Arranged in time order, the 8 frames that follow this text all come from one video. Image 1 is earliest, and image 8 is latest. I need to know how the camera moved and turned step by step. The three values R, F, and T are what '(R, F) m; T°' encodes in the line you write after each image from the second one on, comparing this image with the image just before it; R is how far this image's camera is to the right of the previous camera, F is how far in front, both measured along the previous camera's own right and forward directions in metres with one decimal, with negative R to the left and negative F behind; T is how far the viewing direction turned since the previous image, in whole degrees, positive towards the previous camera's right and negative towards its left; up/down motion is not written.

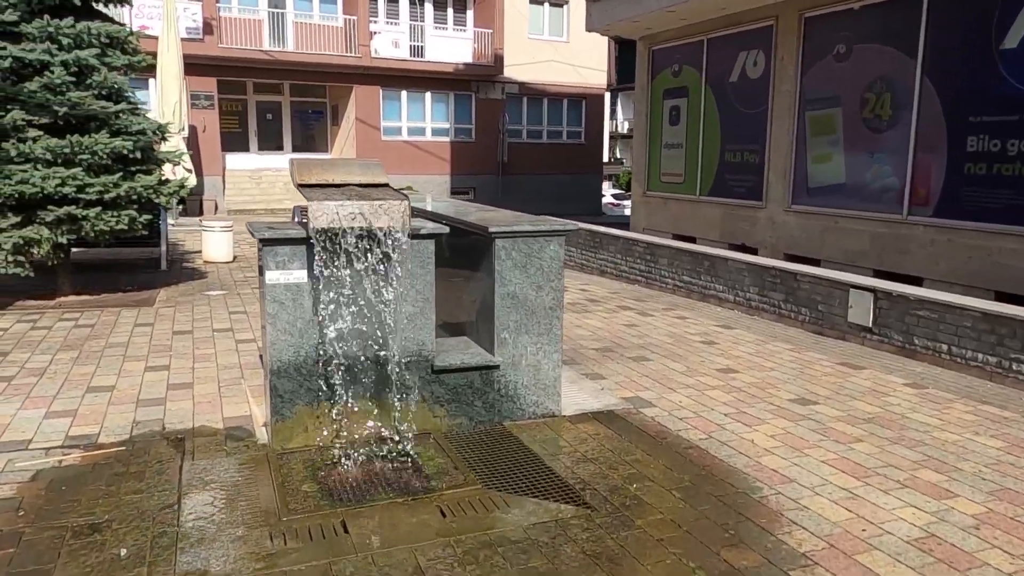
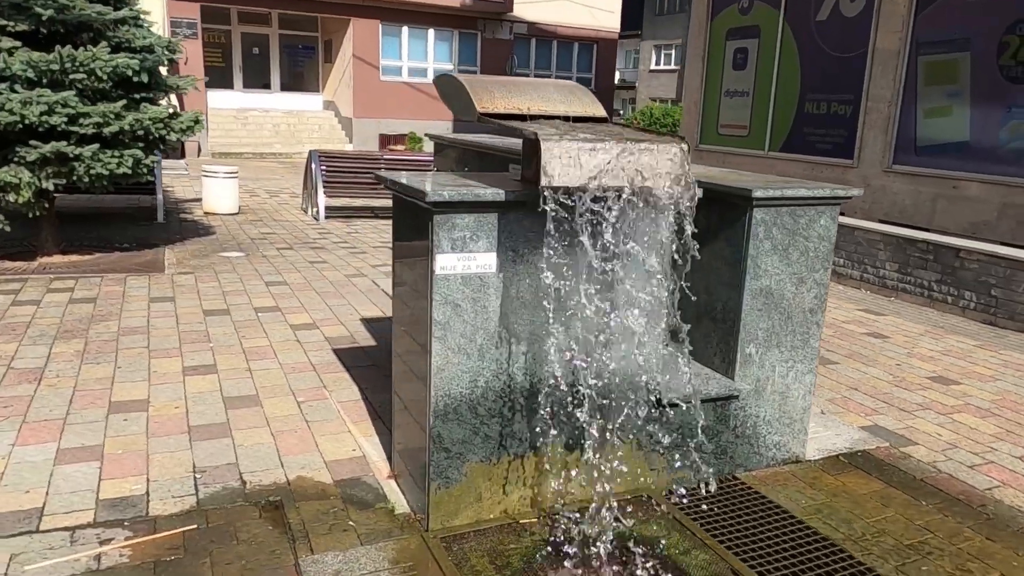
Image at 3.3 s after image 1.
(-1.3, +1.7) m; +3°
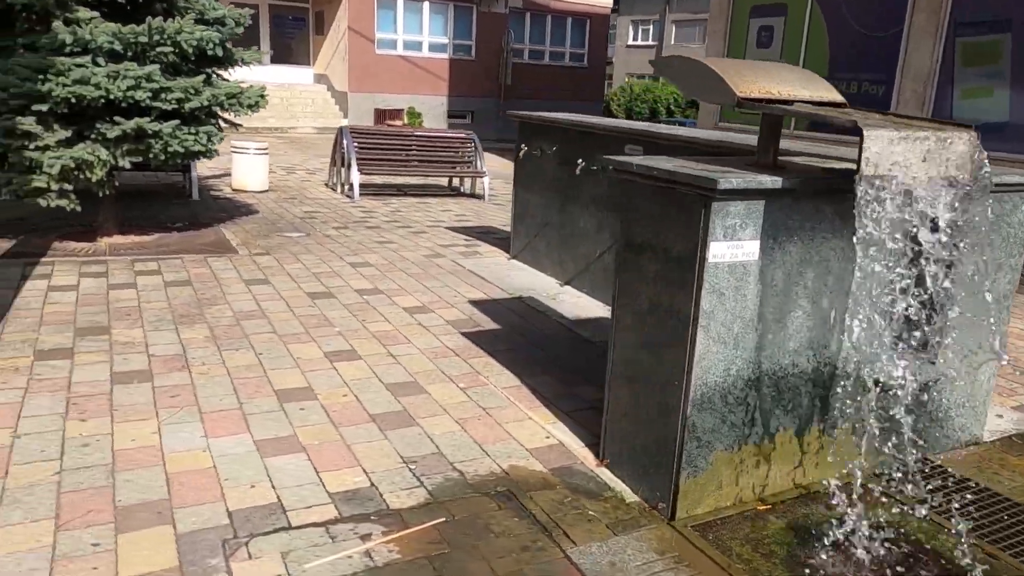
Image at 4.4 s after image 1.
(-1.1, +0.1) m; +3°
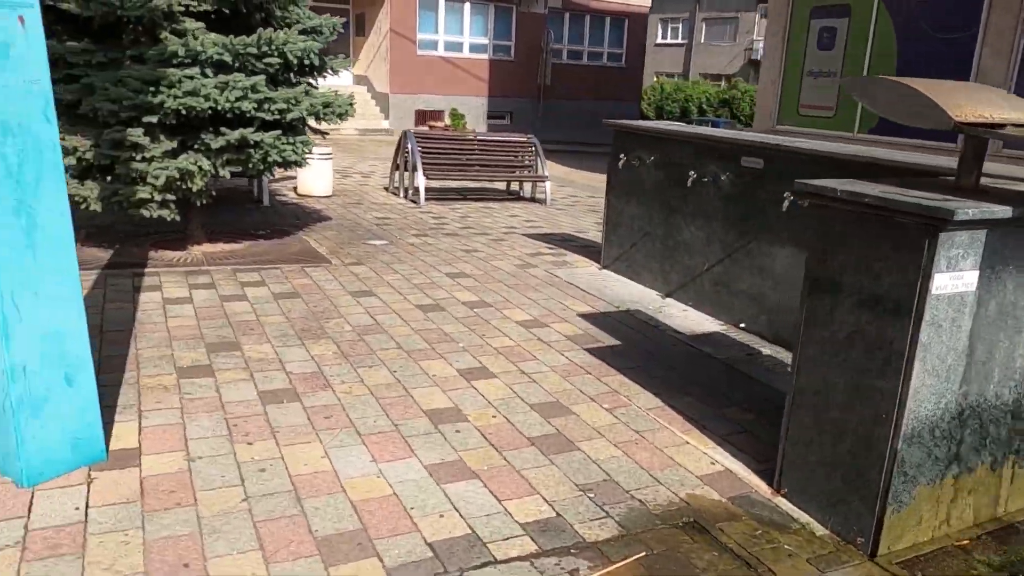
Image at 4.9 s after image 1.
(-0.7, +0.1) m; -1°
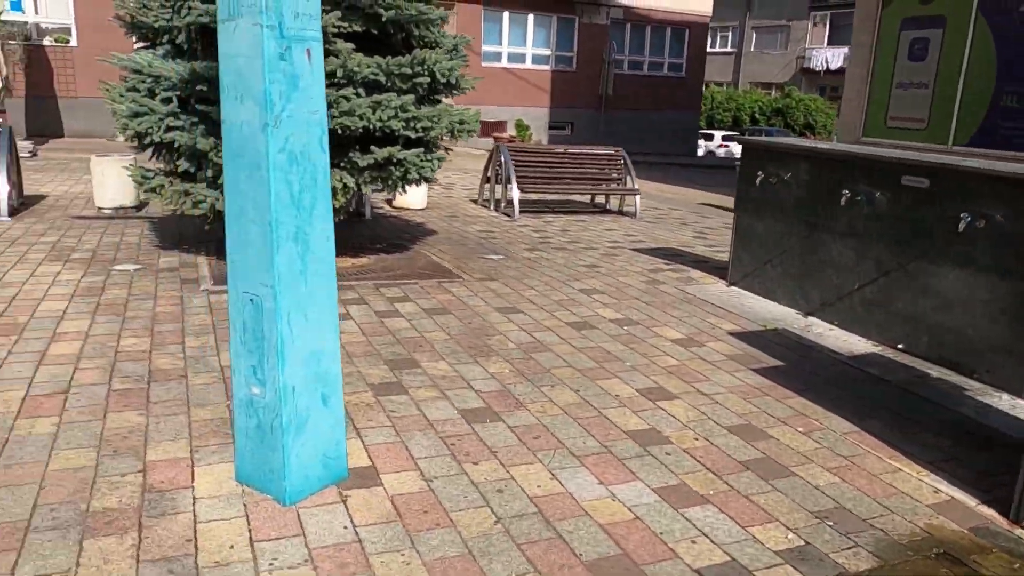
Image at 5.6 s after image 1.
(-0.8, 0.0) m; -3°
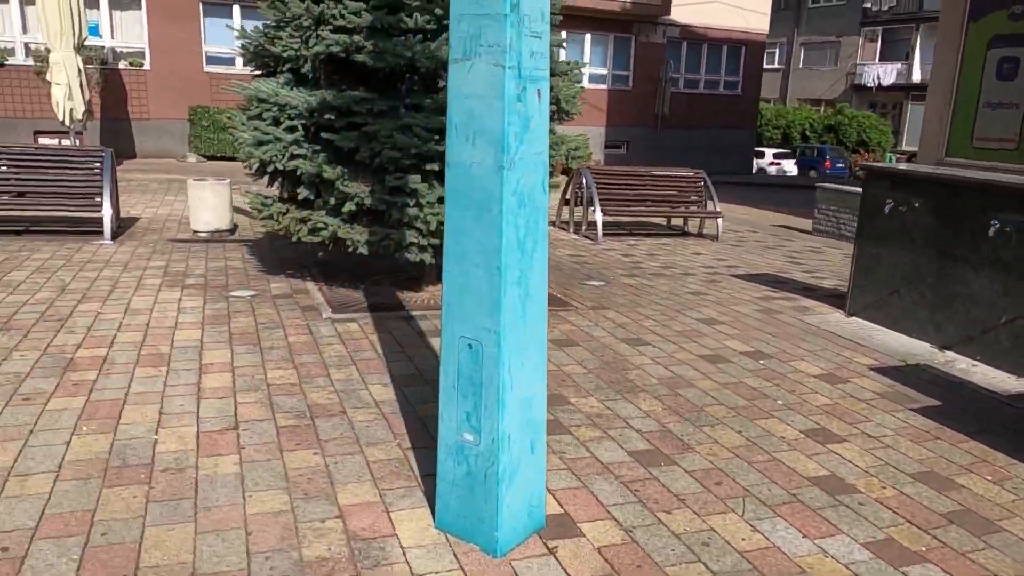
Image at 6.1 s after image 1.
(-0.7, +0.1) m; -3°
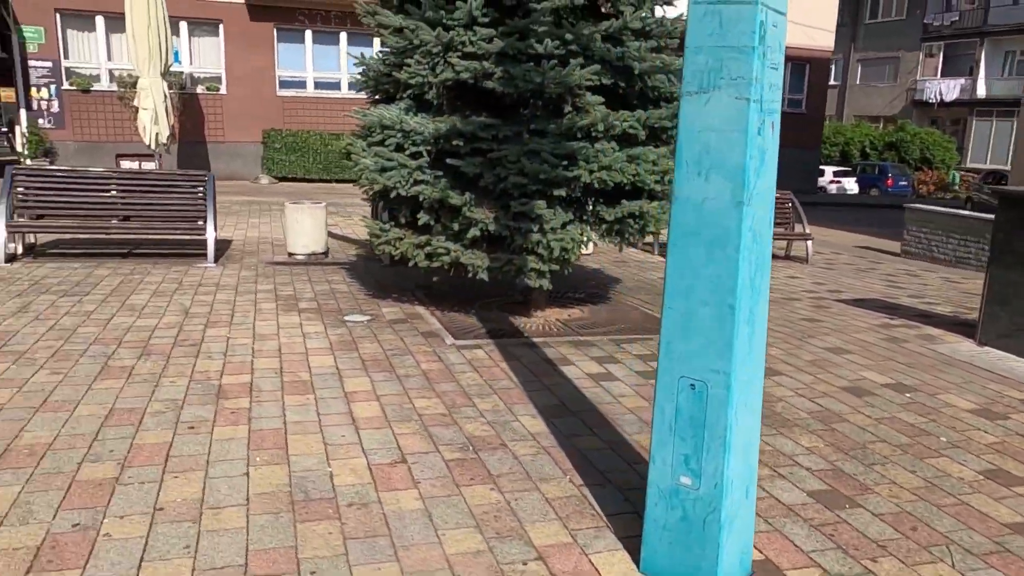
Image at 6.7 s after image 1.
(-0.6, +0.1) m; -3°
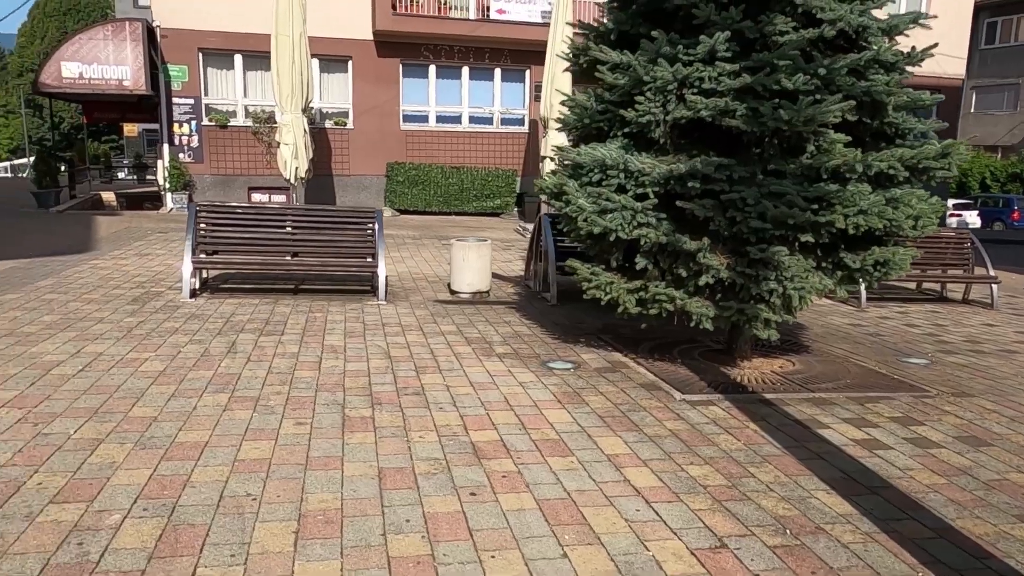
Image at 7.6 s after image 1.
(-1.1, +0.3) m; -6°
